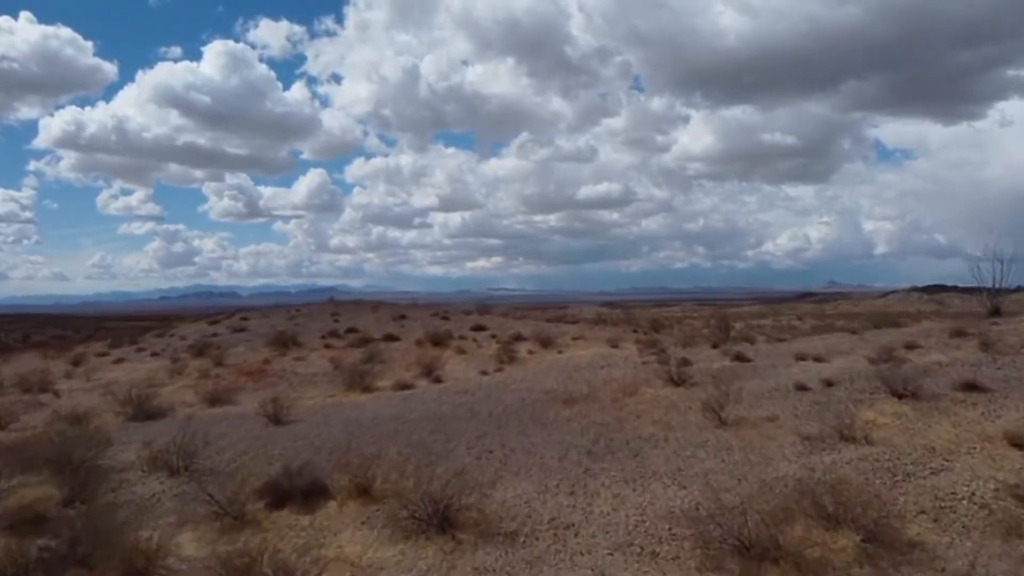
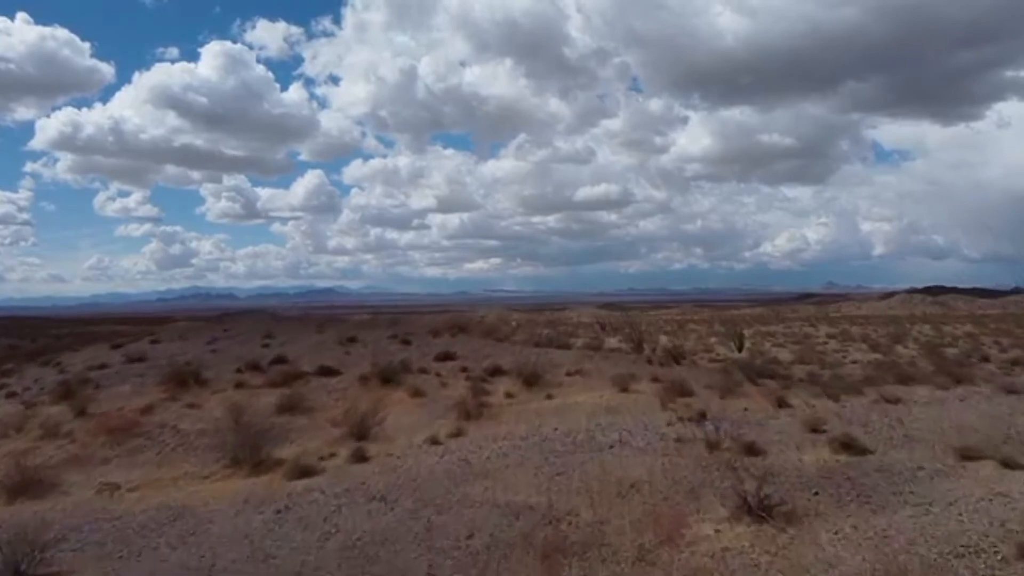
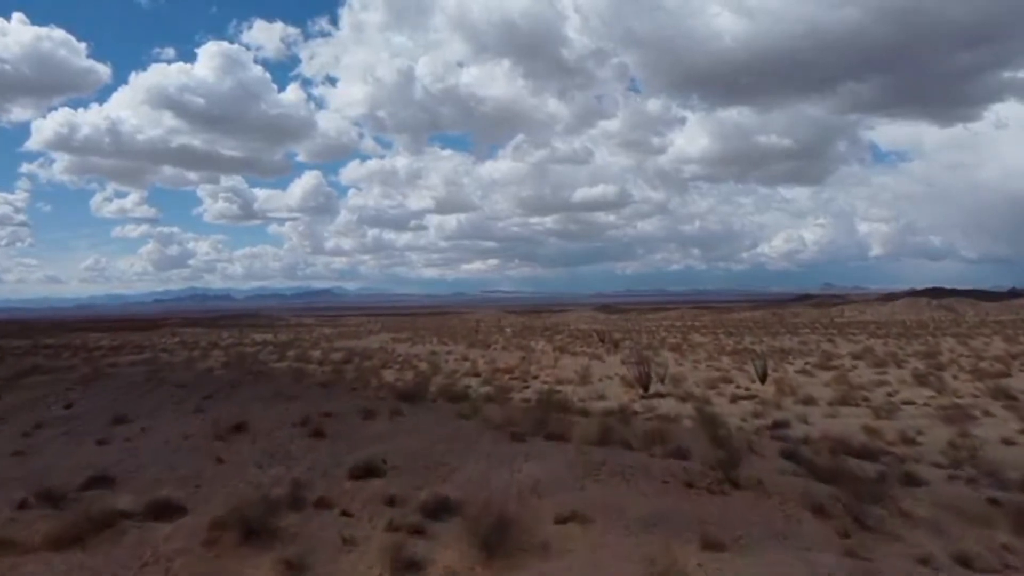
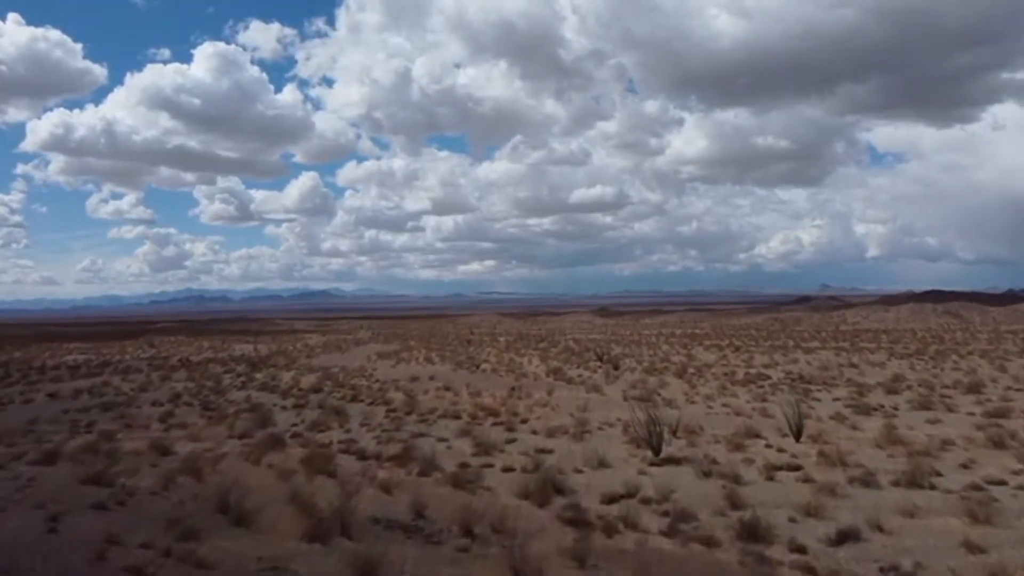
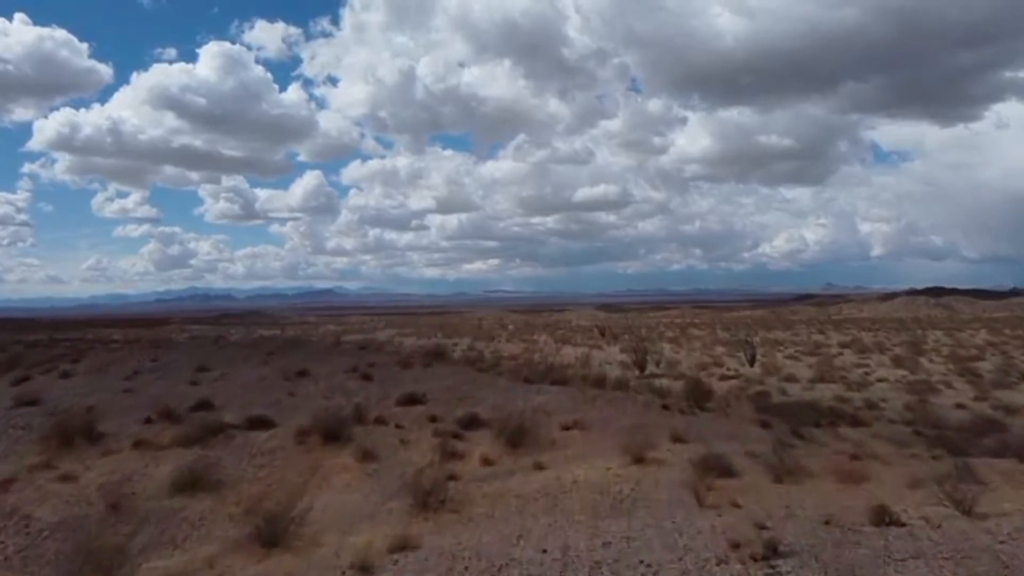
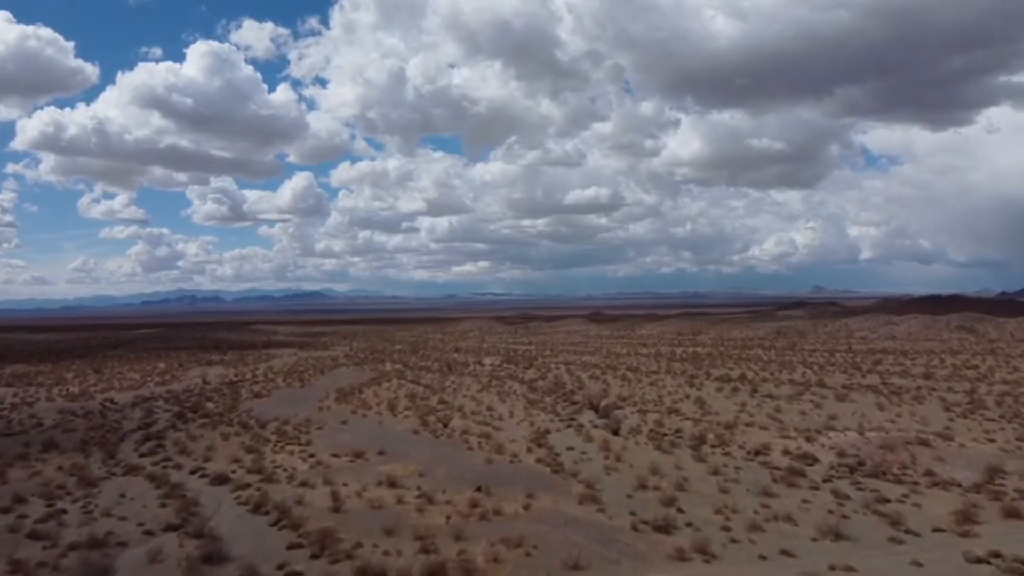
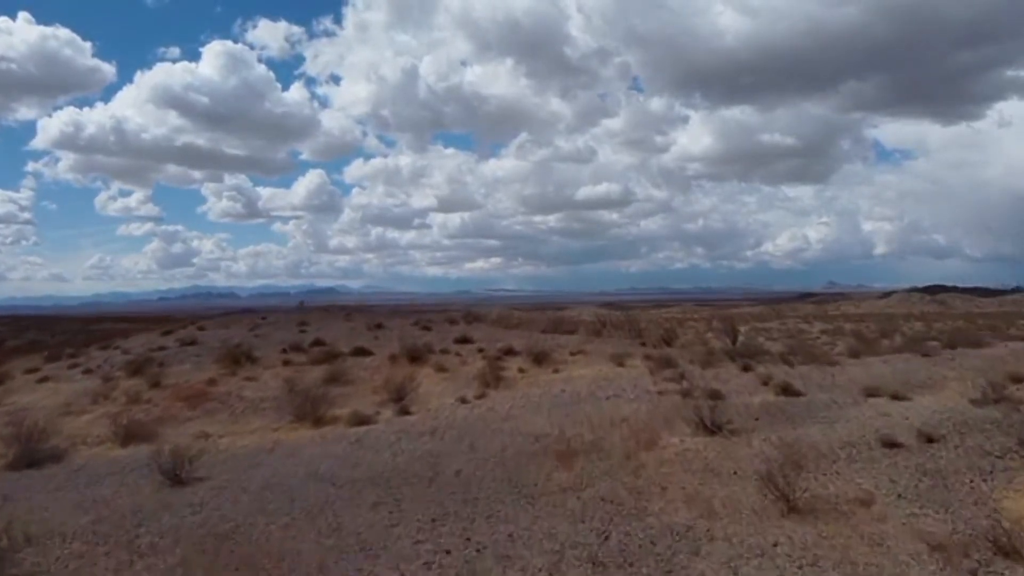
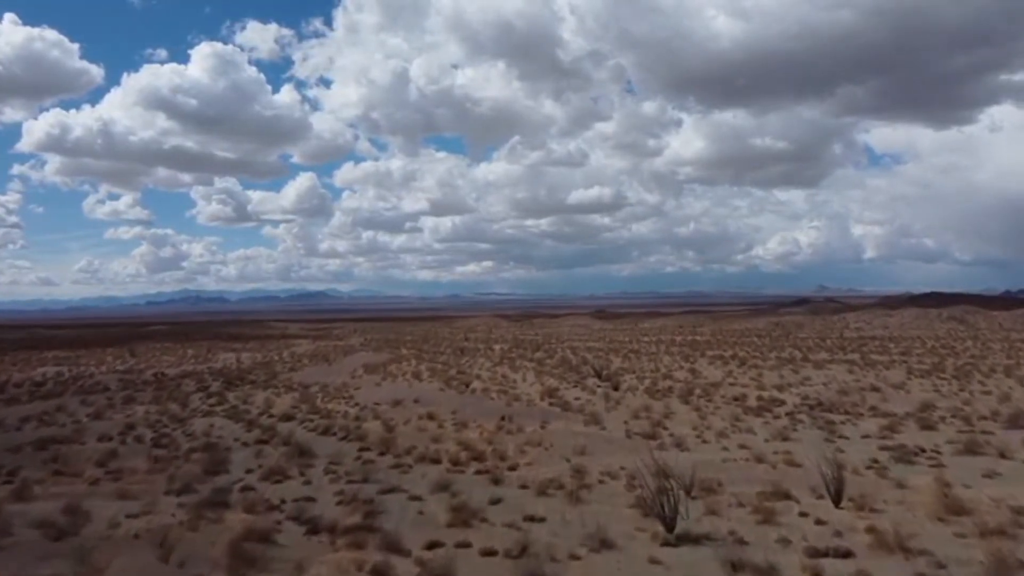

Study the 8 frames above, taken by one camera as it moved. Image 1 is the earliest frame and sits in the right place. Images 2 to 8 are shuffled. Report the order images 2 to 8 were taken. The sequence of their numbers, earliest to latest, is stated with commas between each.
7, 2, 5, 3, 4, 8, 6
